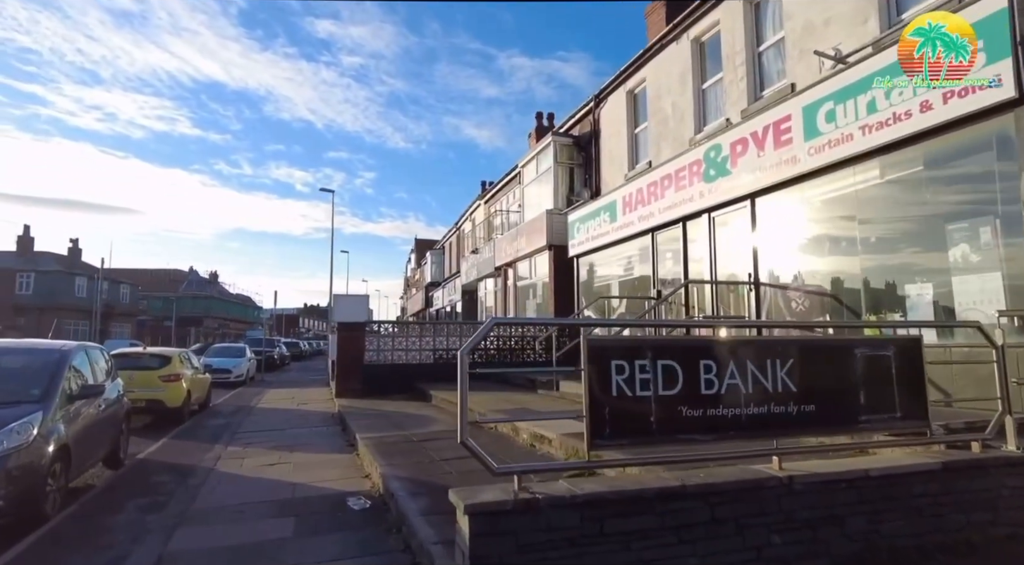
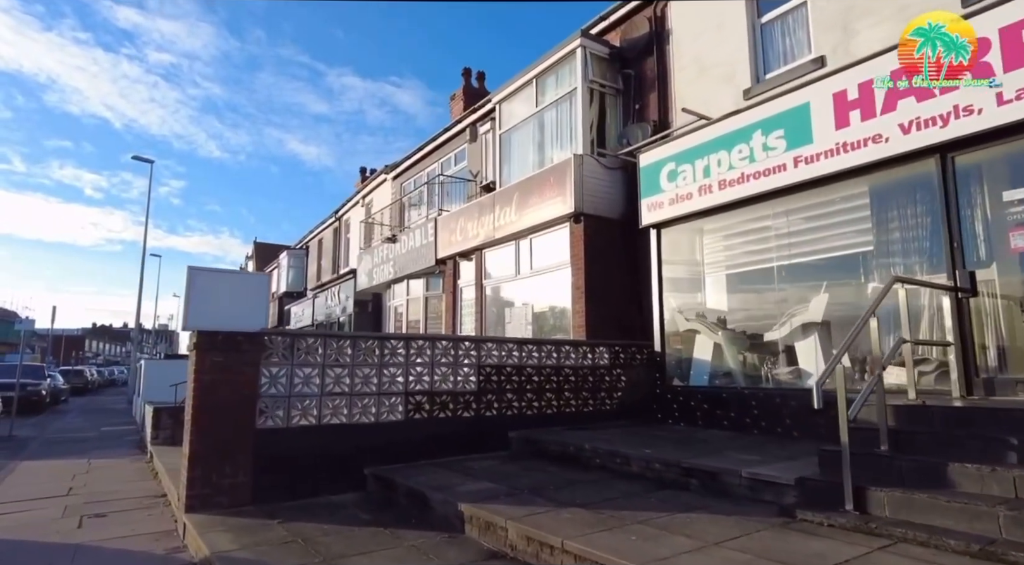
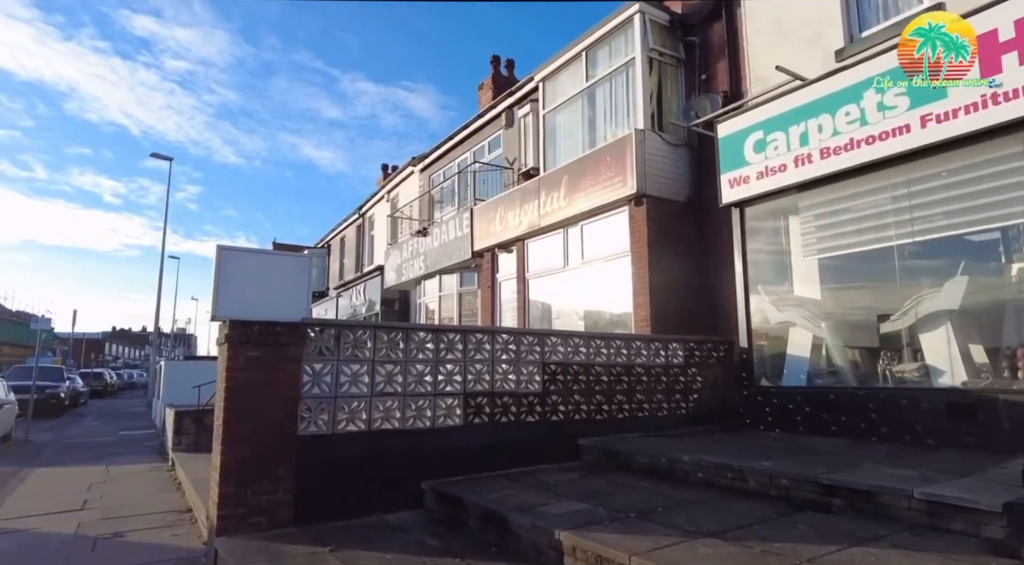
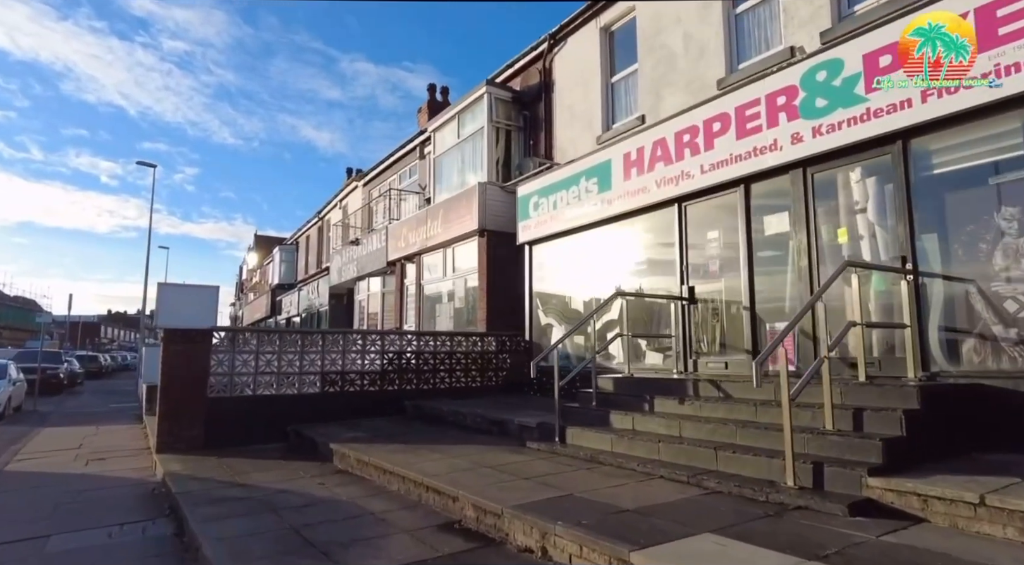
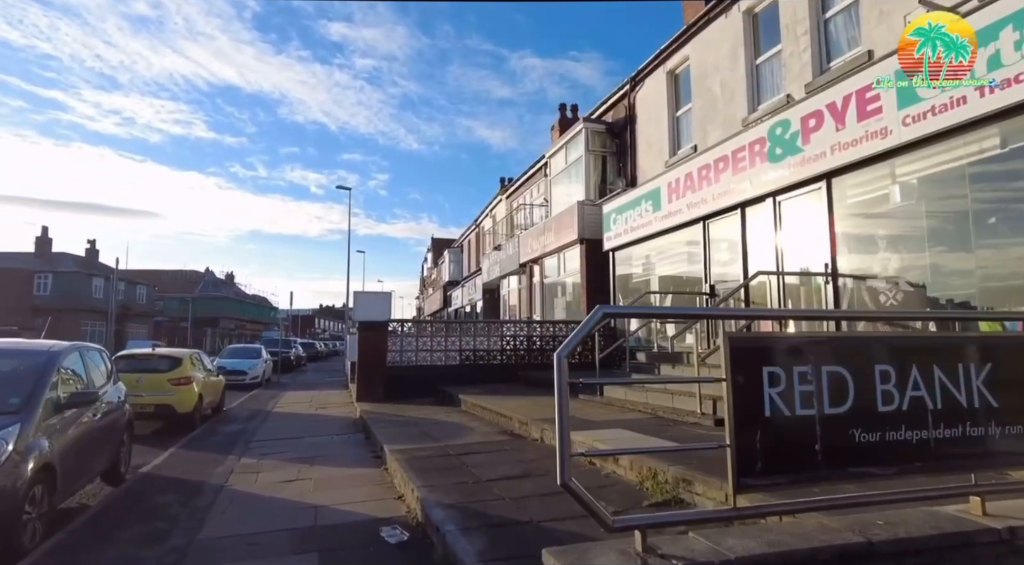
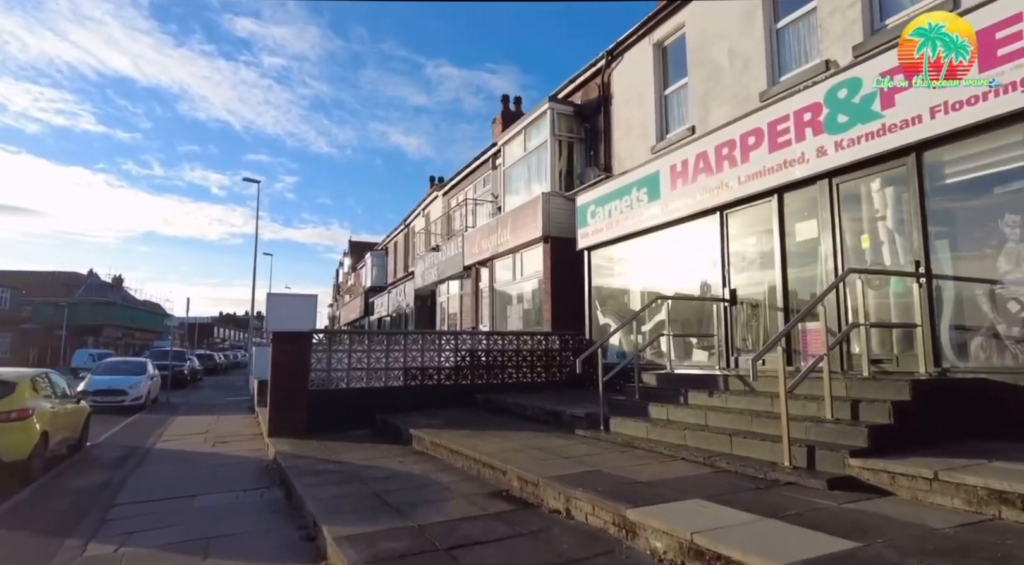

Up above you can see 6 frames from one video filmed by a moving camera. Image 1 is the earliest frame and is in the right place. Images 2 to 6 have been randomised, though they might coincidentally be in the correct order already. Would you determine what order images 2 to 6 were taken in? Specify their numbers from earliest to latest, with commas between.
5, 6, 4, 2, 3
